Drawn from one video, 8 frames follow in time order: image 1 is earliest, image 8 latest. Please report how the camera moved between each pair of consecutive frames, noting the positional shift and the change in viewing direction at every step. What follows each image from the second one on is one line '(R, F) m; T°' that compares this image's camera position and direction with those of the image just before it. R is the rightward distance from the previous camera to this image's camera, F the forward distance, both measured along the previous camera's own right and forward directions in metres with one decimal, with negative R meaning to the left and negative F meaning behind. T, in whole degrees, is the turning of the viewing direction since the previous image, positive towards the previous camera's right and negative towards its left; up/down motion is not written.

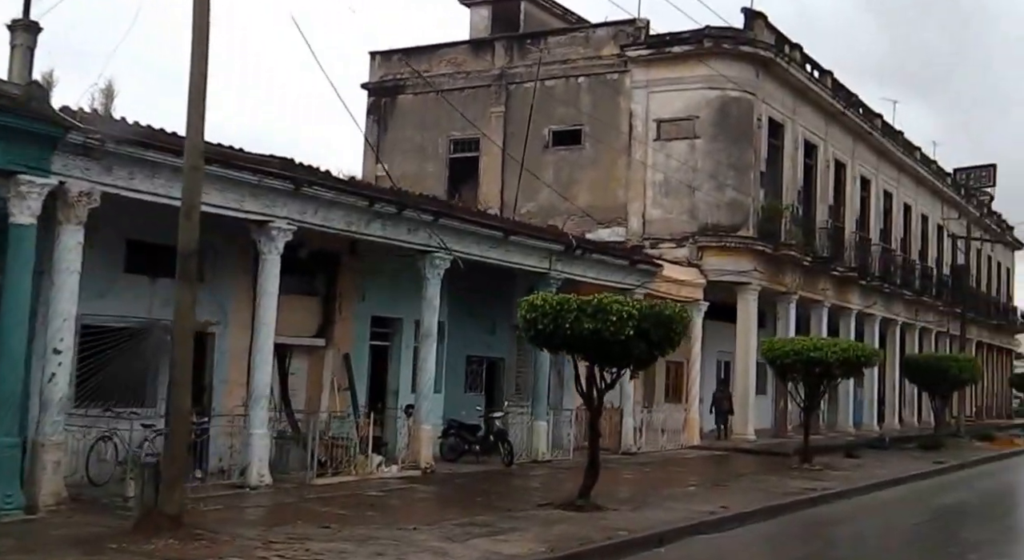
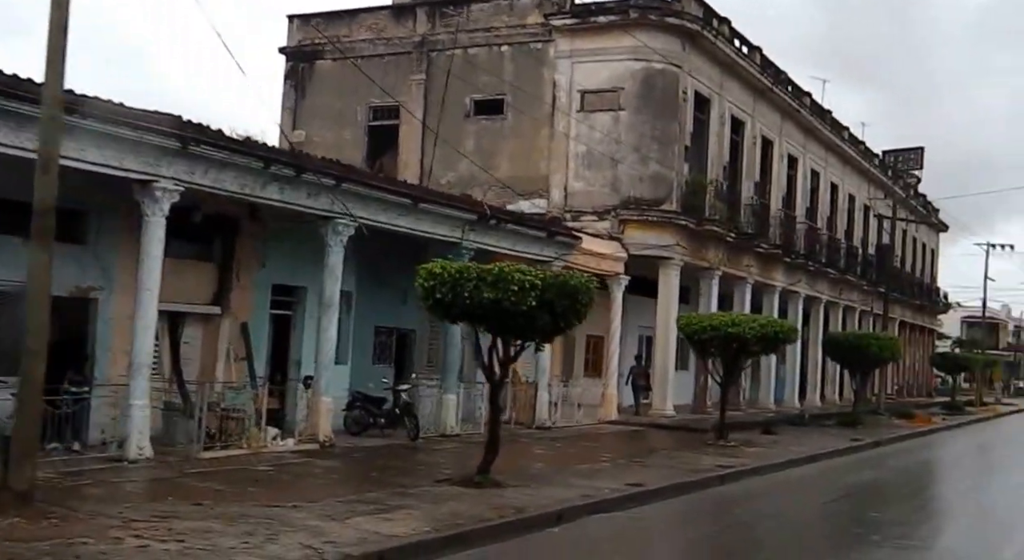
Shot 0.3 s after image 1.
(+0.5, +0.6) m; +3°
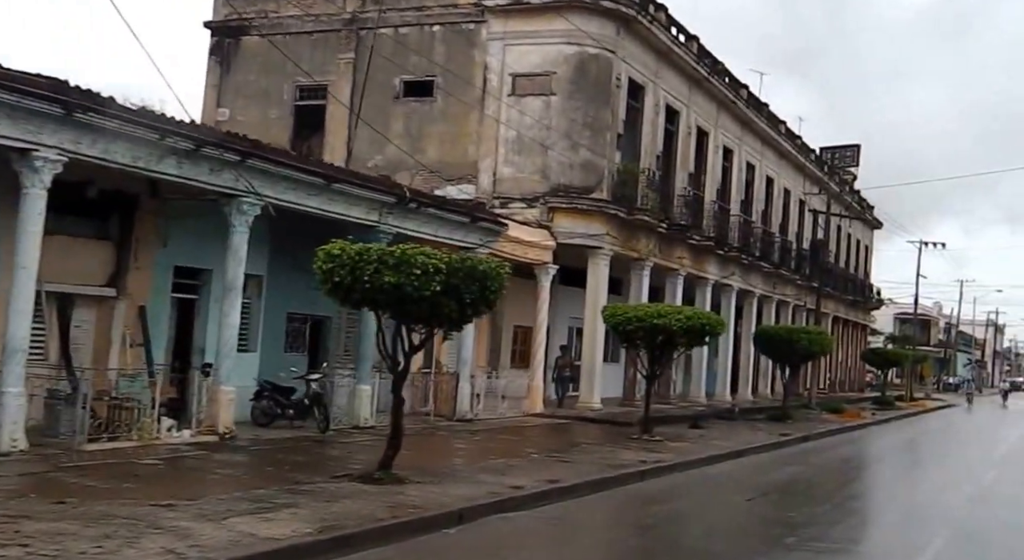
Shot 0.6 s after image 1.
(+0.4, +0.7) m; +3°
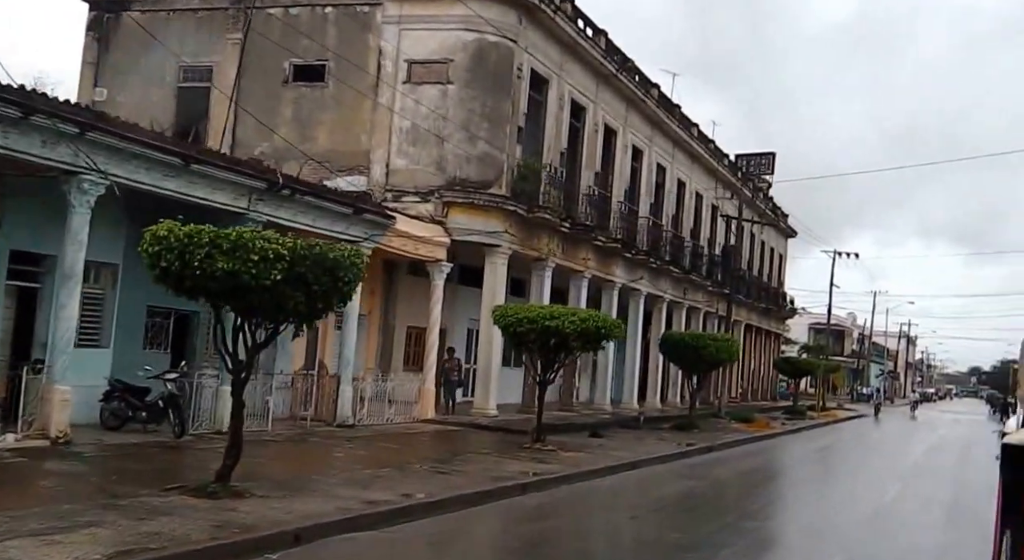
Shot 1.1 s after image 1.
(+0.7, +1.3) m; +4°
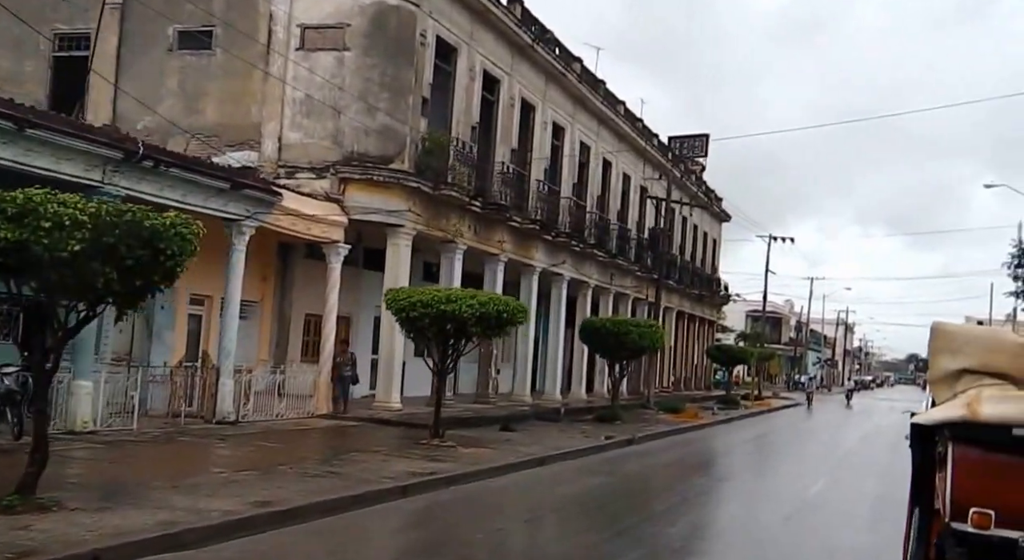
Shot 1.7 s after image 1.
(+0.9, +1.6) m; +3°
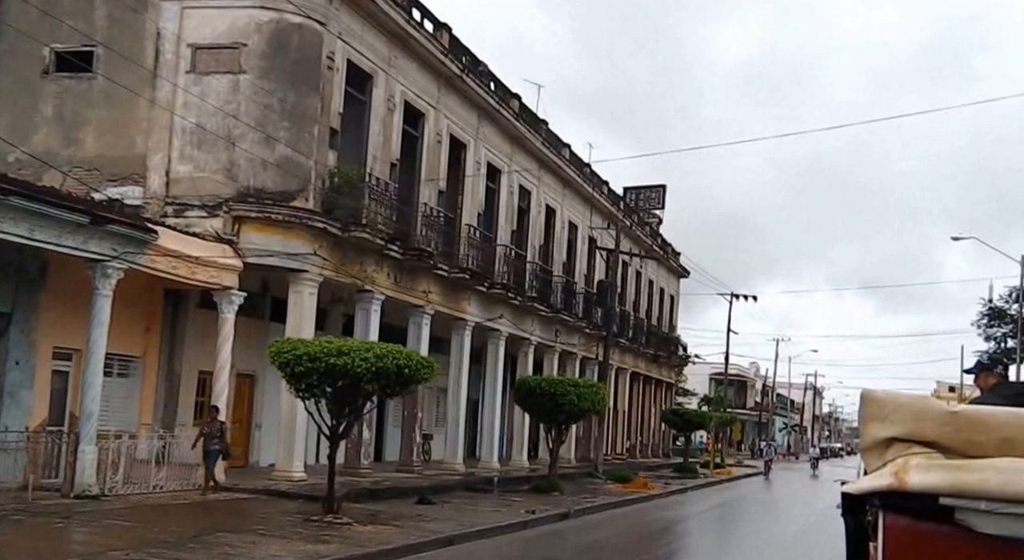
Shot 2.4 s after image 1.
(+0.9, +2.5) m; +2°
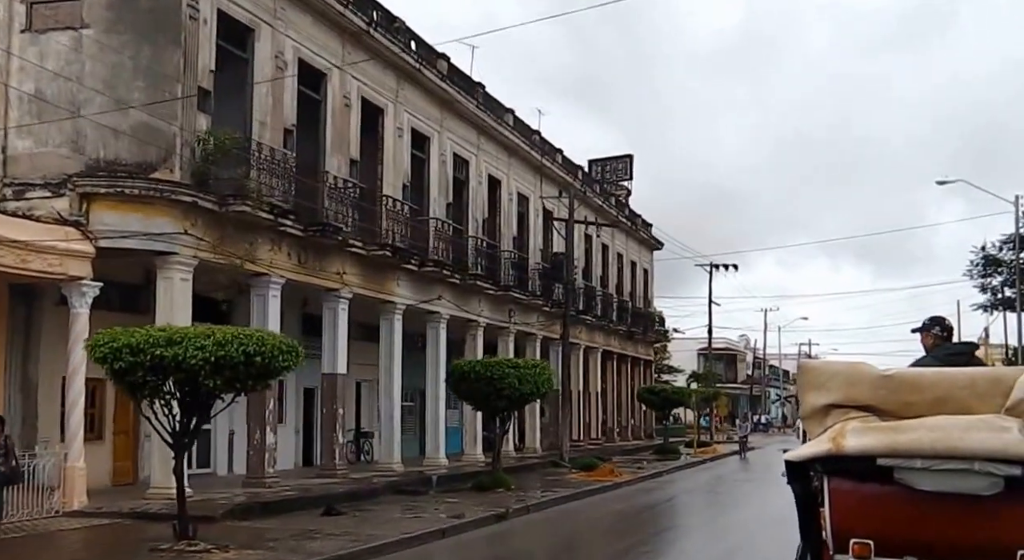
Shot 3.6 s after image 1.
(+1.4, +2.7) m; 0°
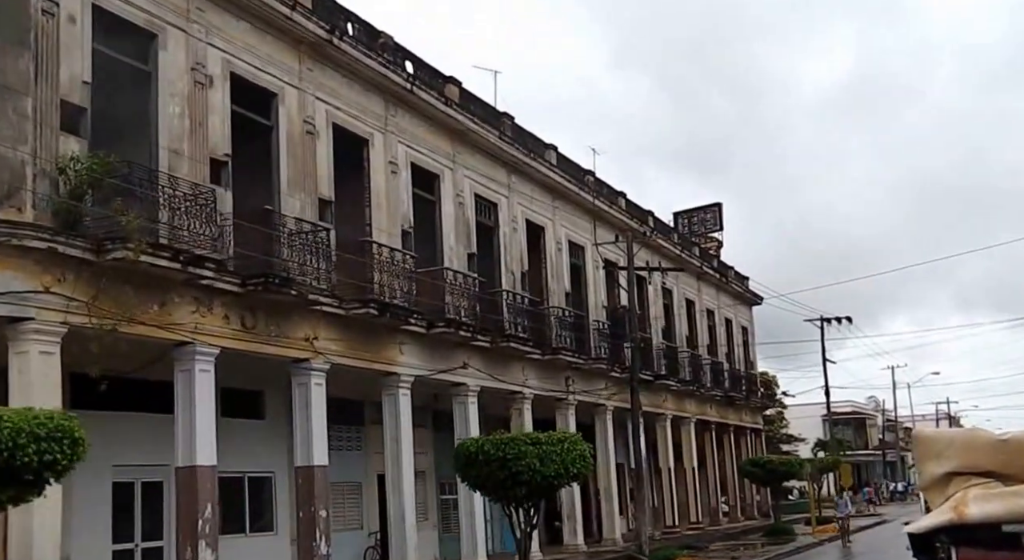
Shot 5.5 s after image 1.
(+1.7, +5.0) m; -6°
